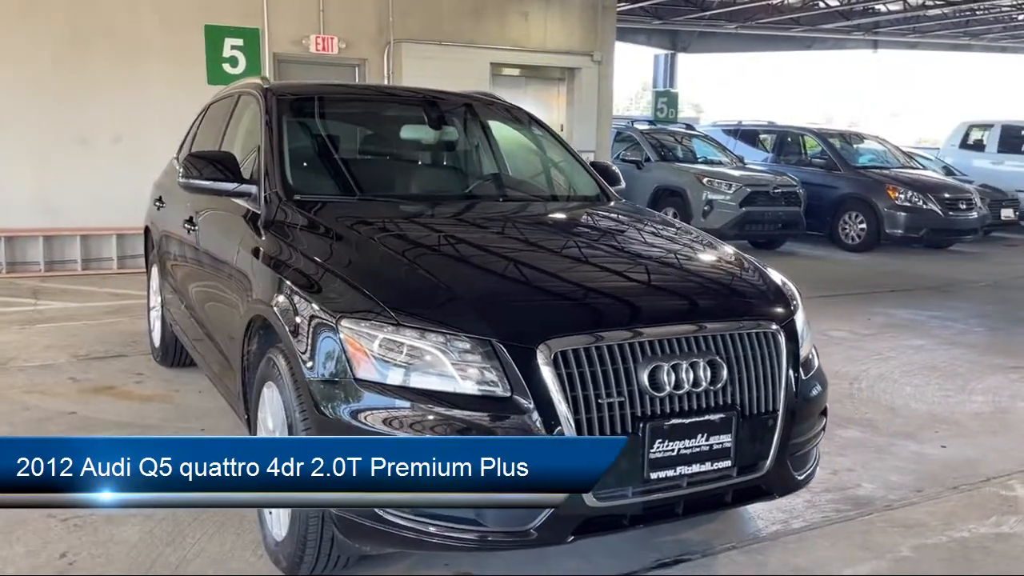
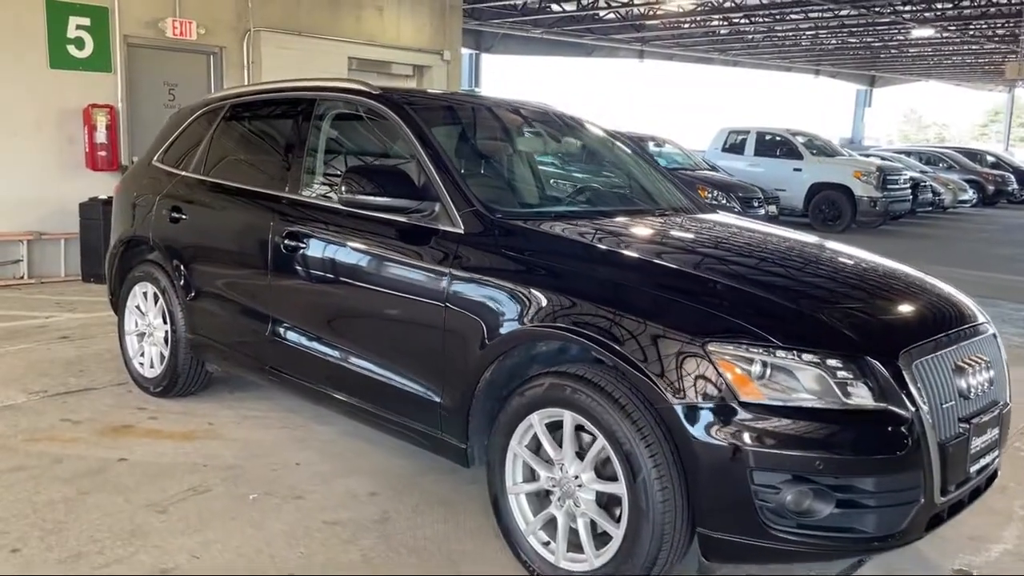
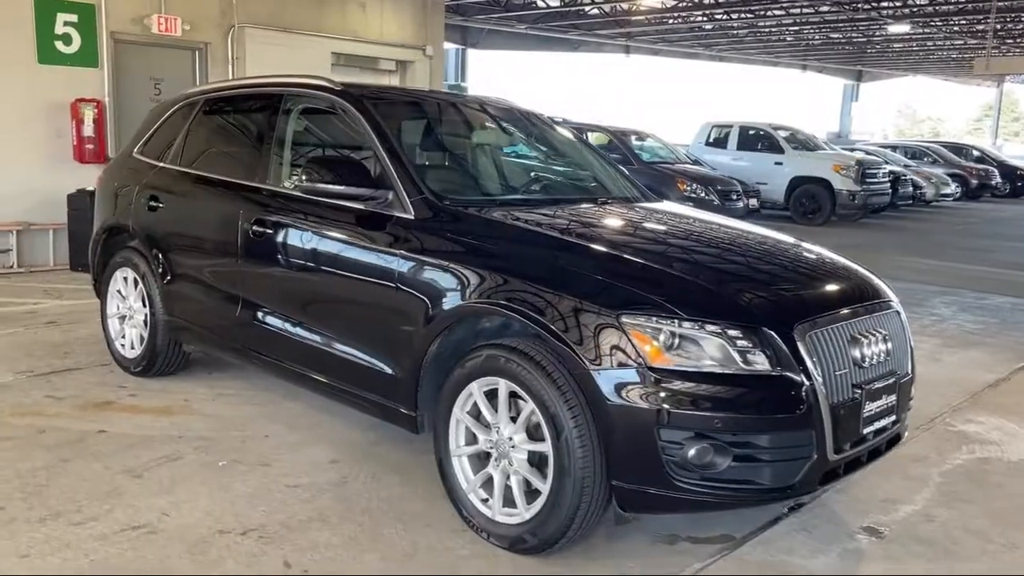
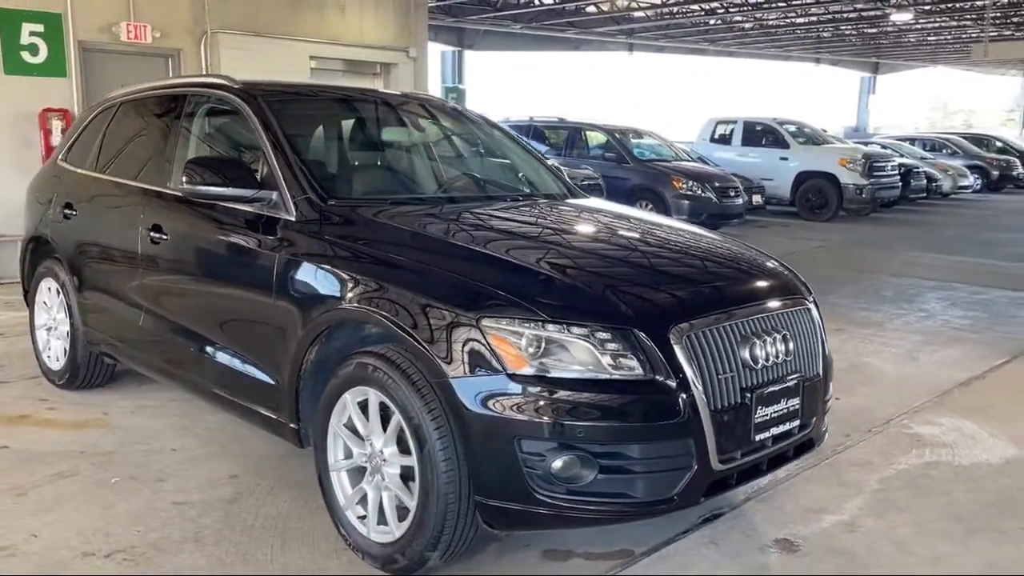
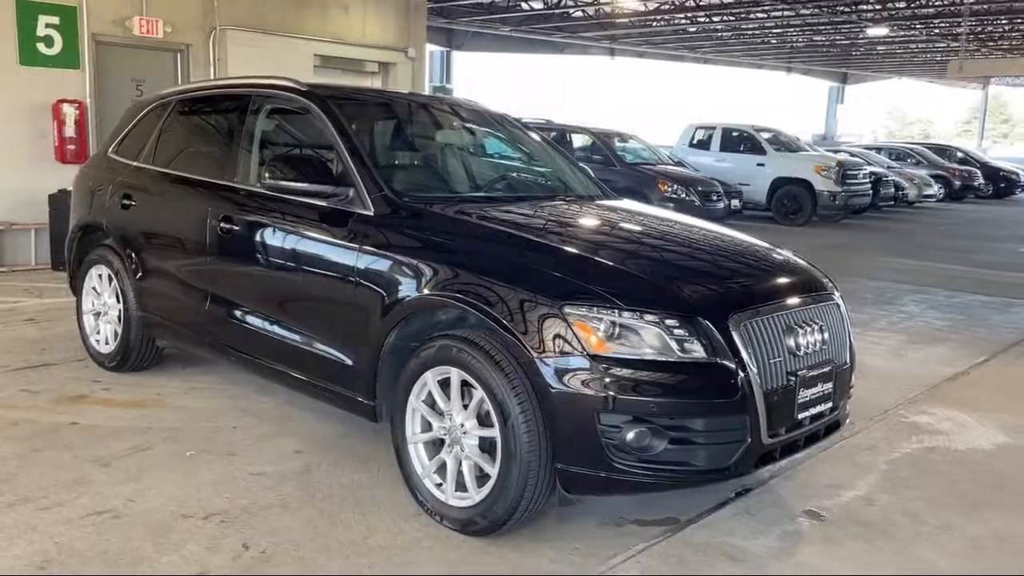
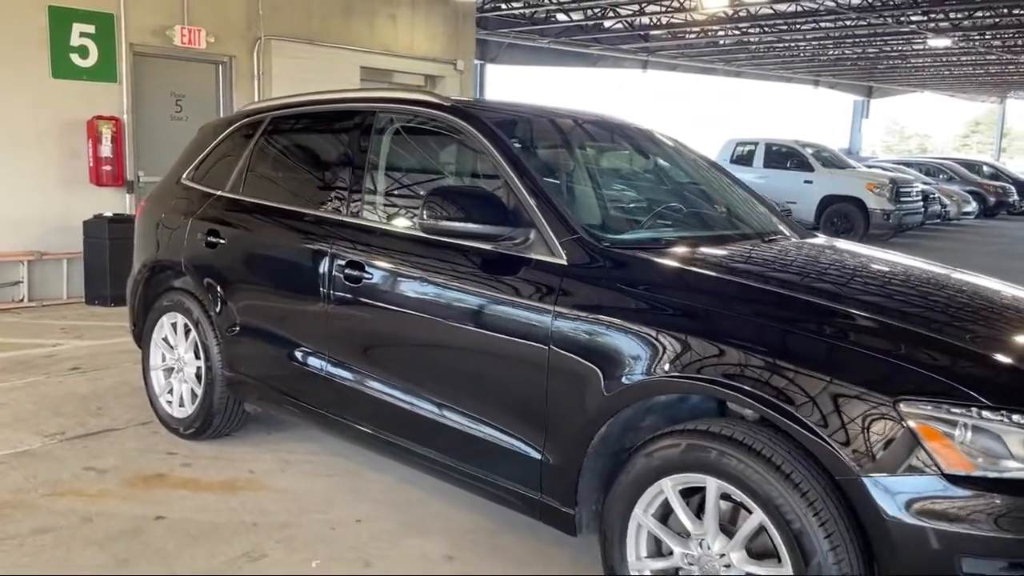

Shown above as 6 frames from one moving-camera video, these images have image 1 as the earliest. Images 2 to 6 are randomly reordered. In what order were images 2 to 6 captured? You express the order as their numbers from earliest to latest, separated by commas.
4, 5, 3, 2, 6
